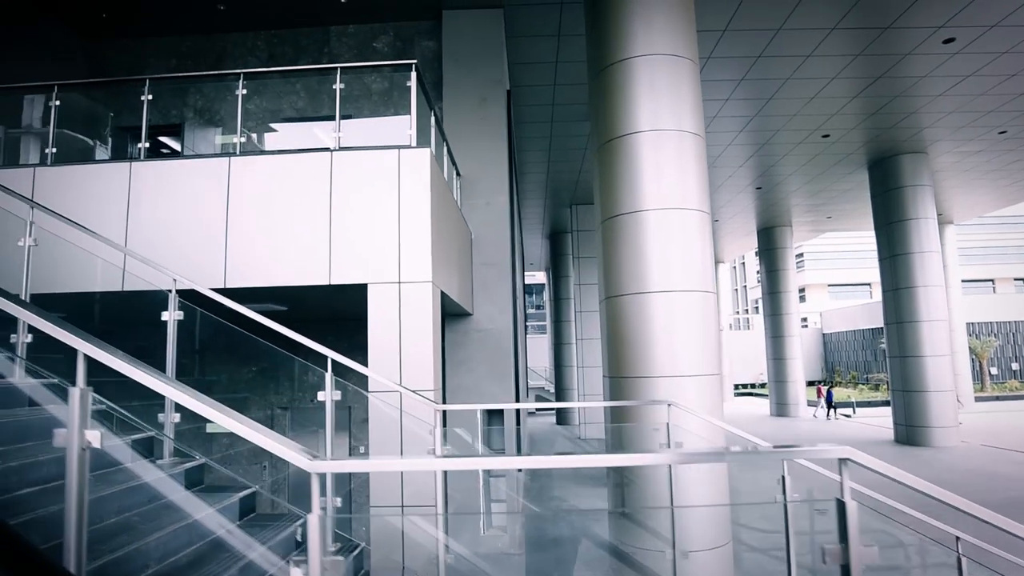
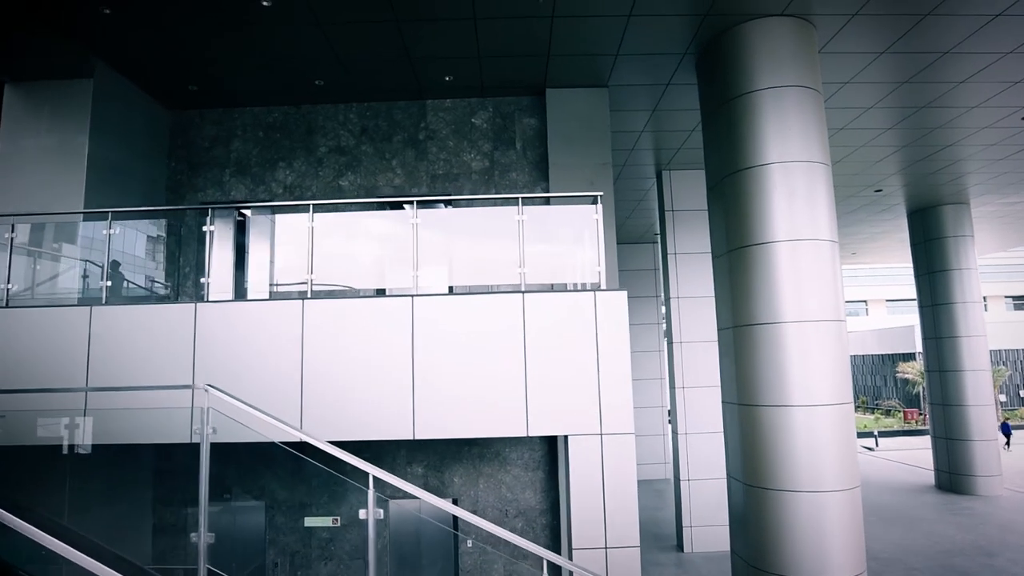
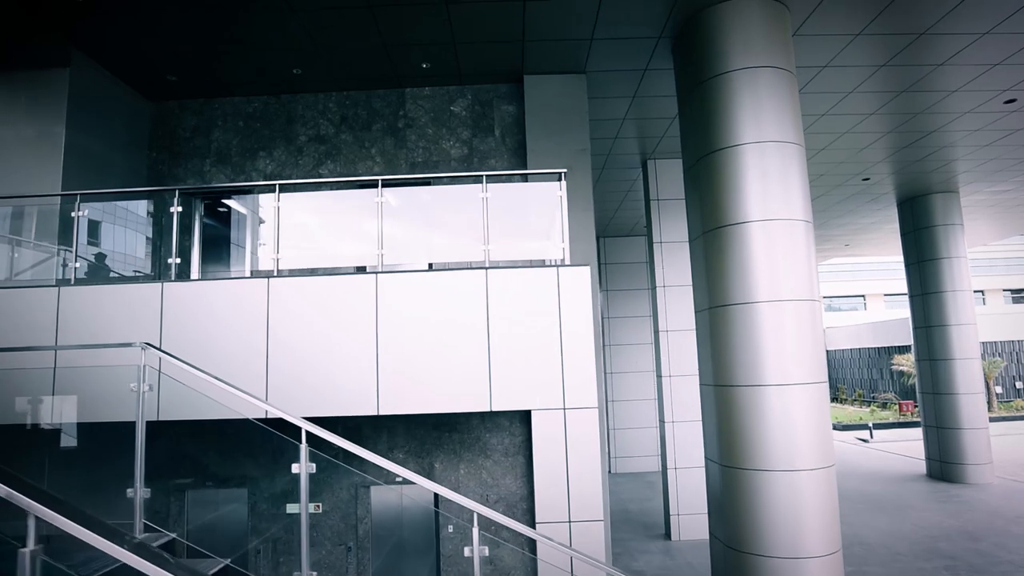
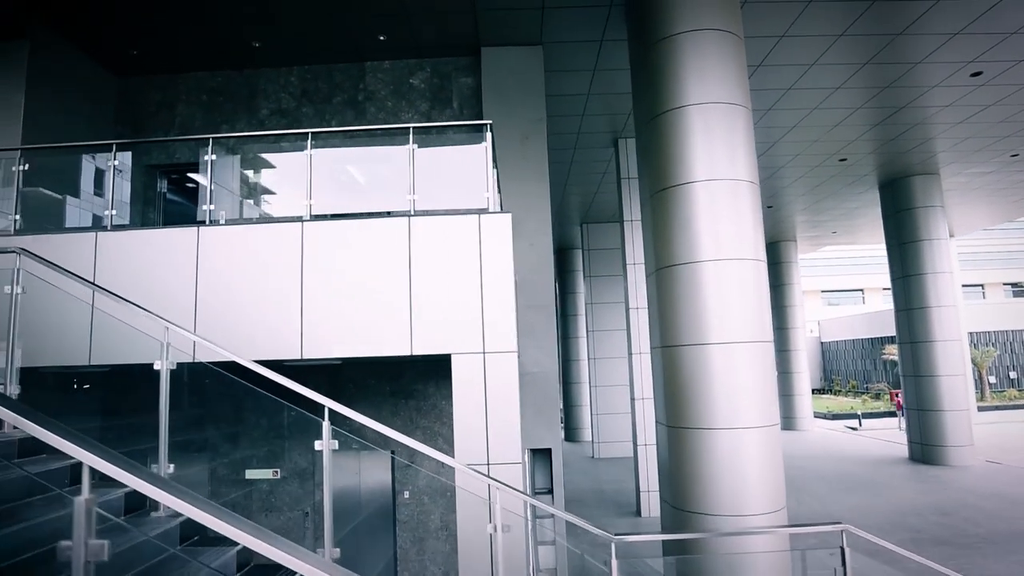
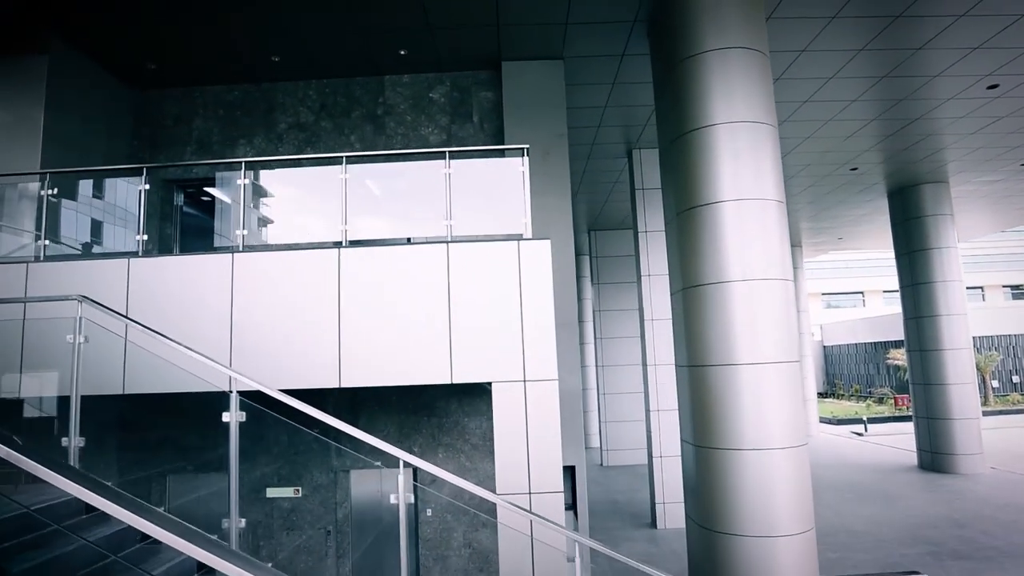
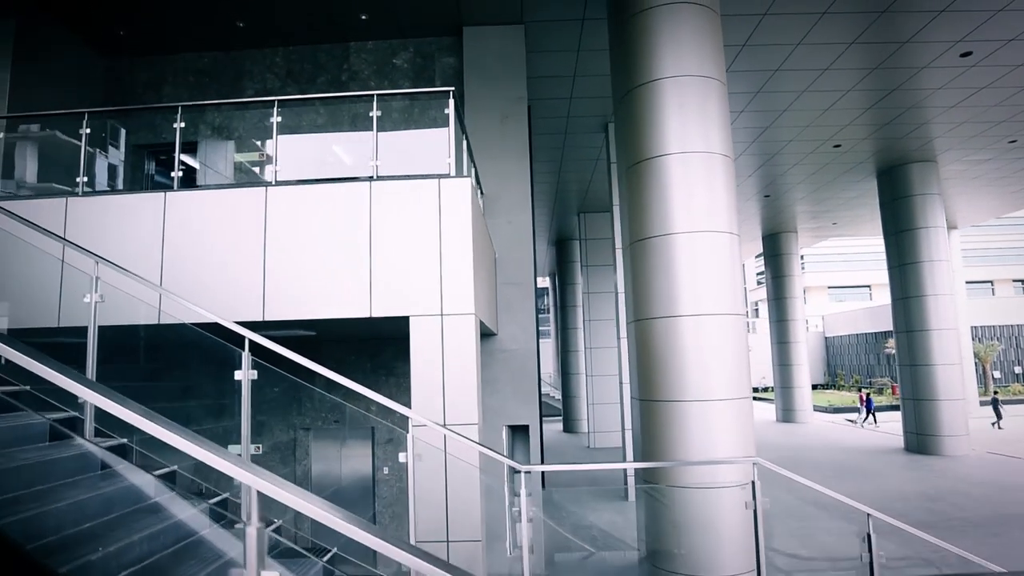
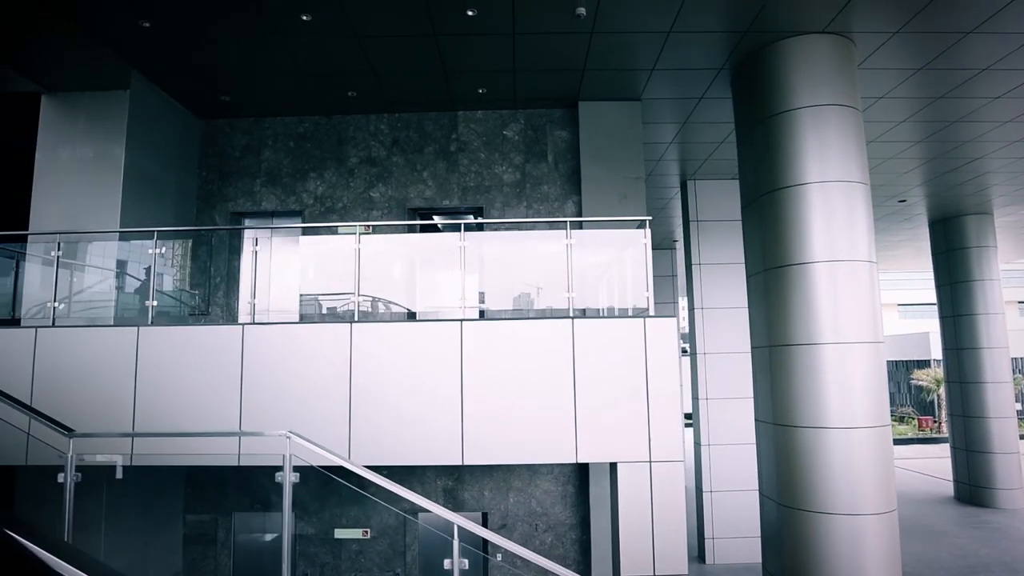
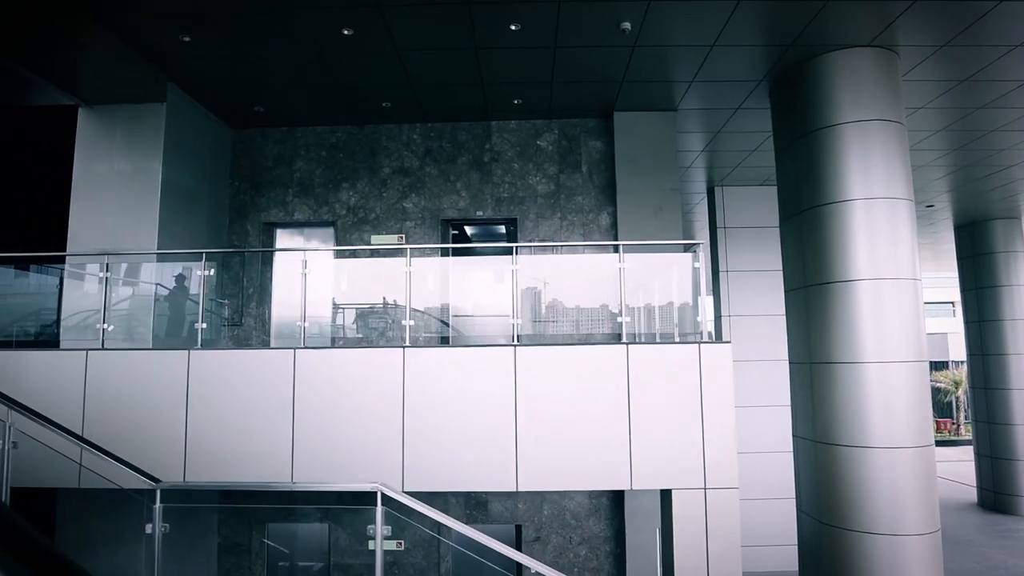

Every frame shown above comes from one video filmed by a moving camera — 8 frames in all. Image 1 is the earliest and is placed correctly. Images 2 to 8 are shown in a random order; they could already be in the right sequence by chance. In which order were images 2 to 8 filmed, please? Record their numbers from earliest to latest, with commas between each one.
6, 4, 5, 3, 2, 7, 8
